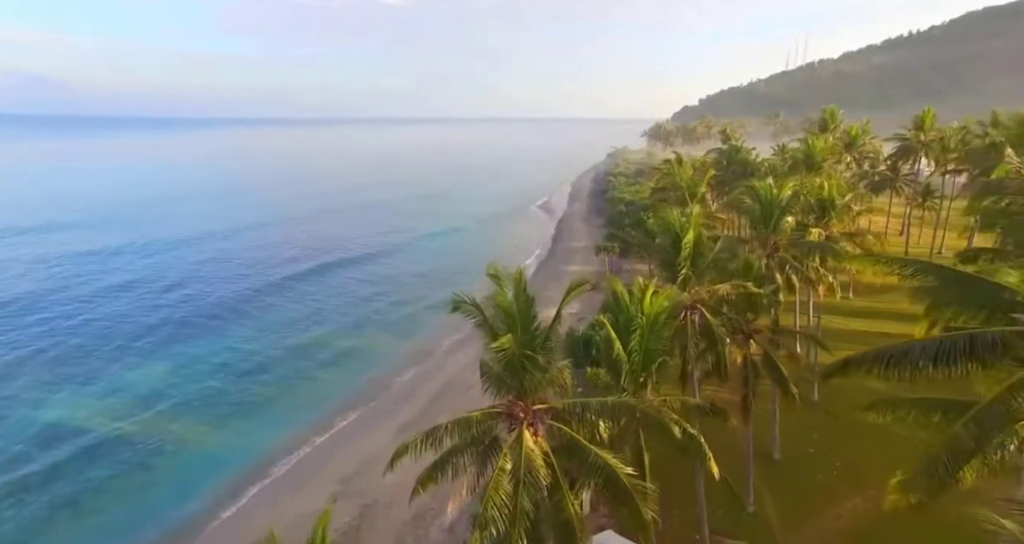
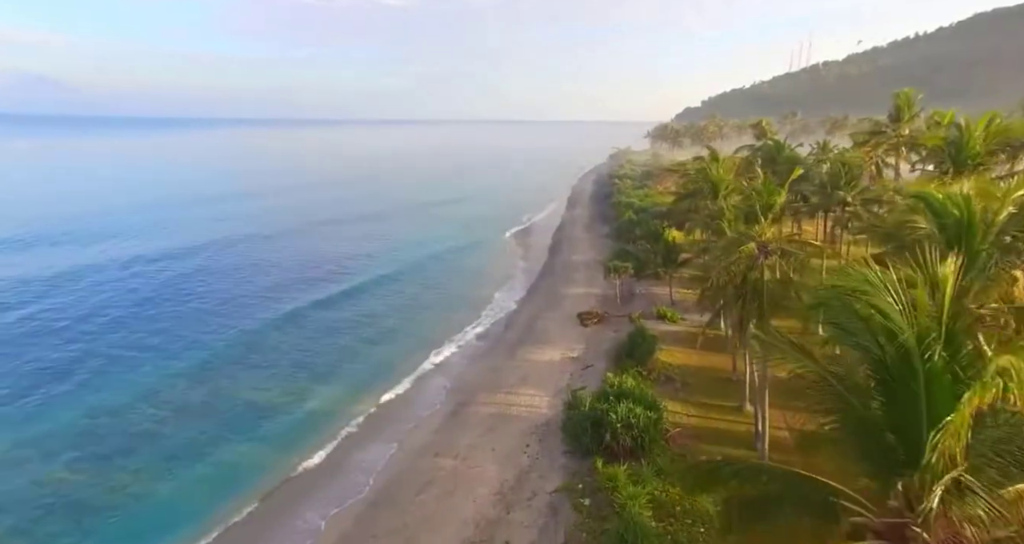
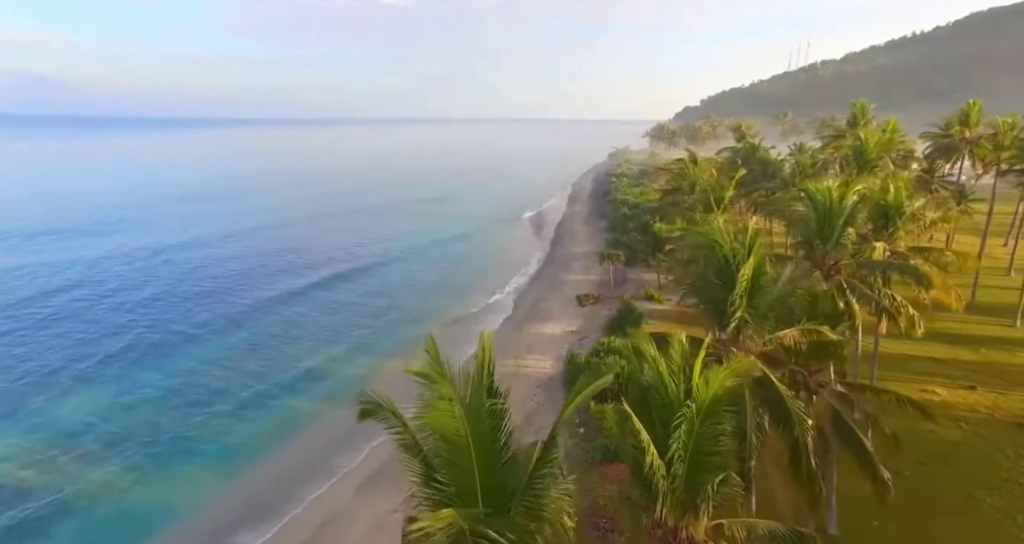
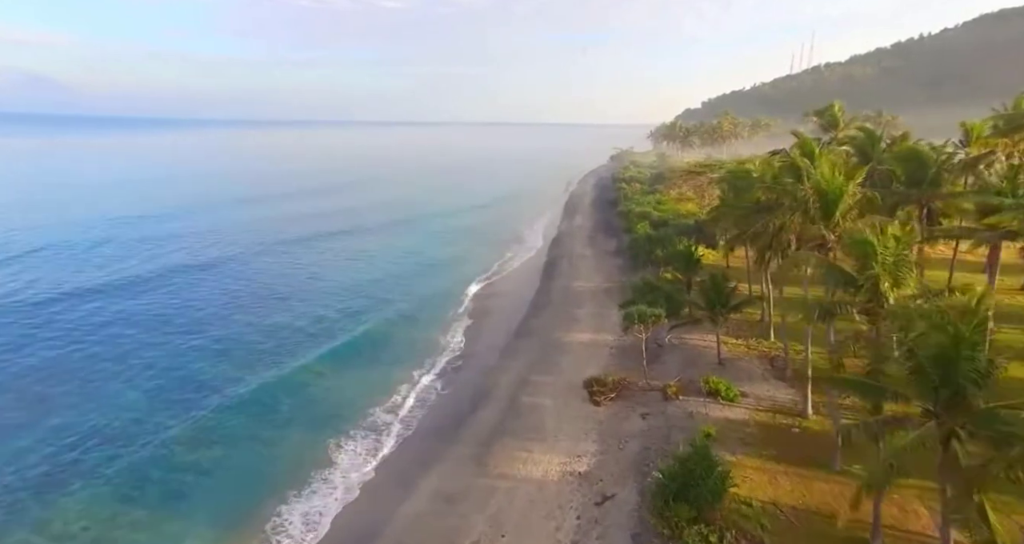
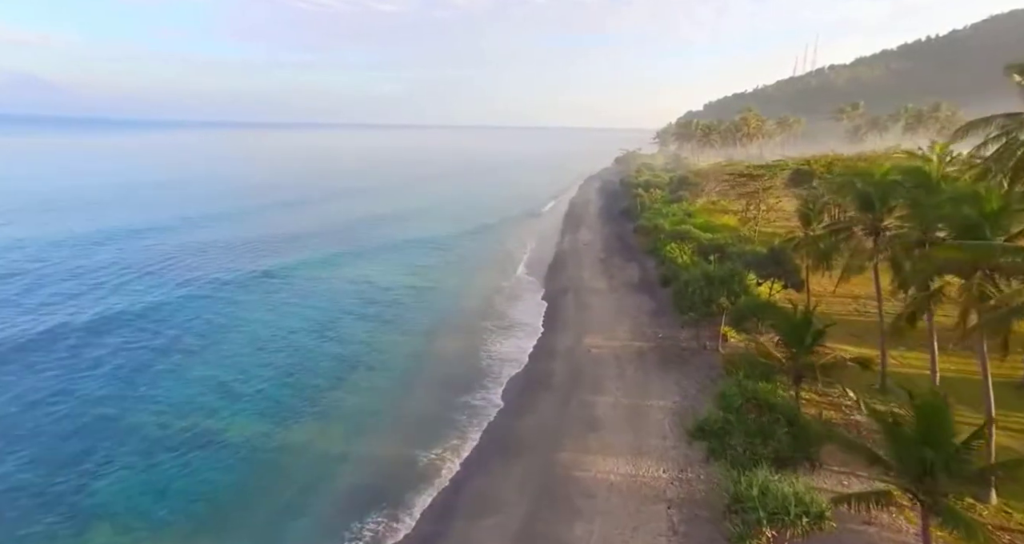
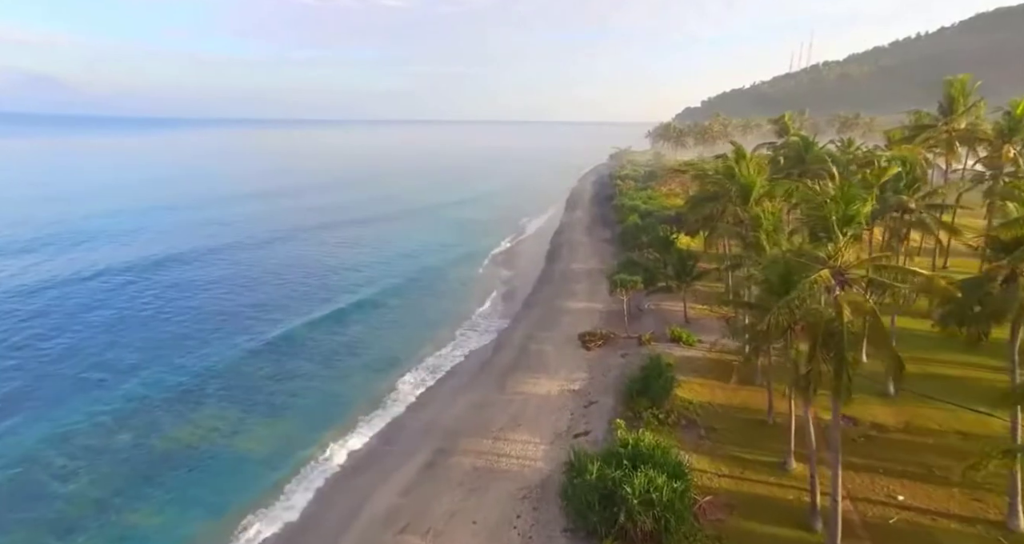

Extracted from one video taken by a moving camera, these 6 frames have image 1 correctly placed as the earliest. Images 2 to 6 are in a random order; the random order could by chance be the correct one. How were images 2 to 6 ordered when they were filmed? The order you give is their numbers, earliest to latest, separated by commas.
3, 2, 6, 4, 5
